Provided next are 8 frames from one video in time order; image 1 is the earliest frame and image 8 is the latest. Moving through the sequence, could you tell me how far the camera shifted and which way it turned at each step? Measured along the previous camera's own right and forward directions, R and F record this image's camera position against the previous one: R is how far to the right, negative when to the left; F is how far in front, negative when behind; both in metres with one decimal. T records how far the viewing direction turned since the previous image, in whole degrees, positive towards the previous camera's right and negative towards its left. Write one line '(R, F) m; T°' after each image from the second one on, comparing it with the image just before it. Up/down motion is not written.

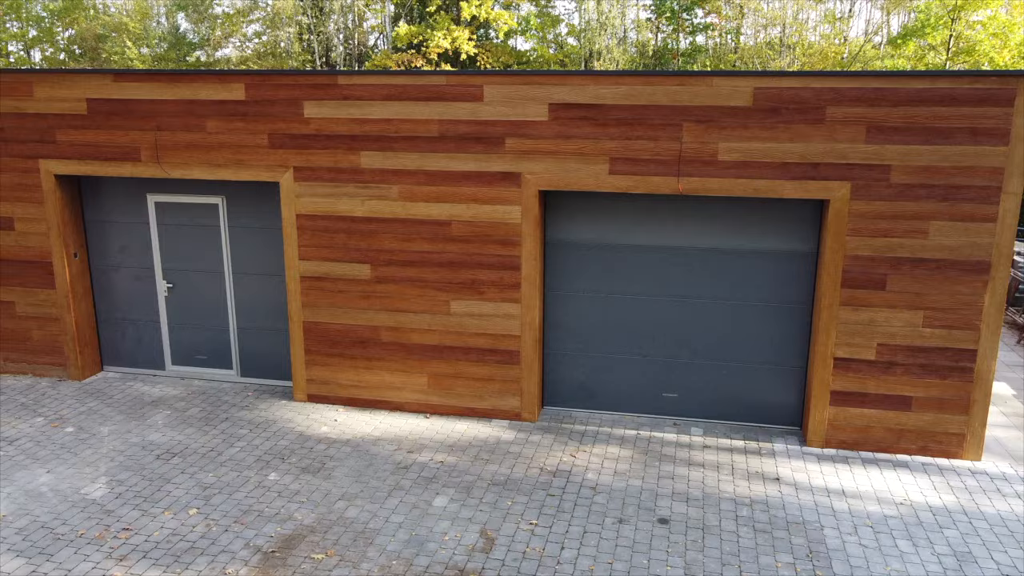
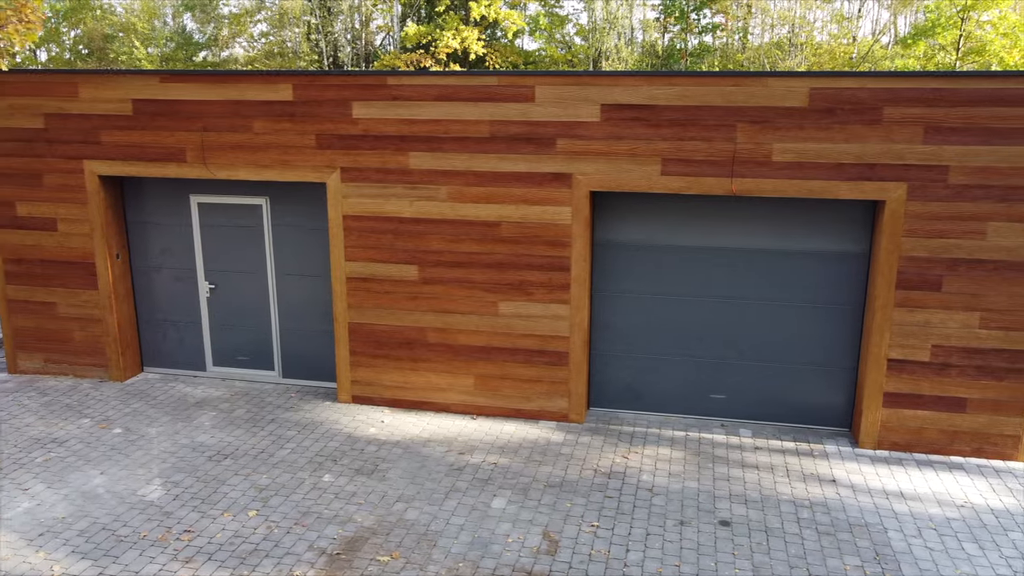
(-0.4, 0.0) m; 0°
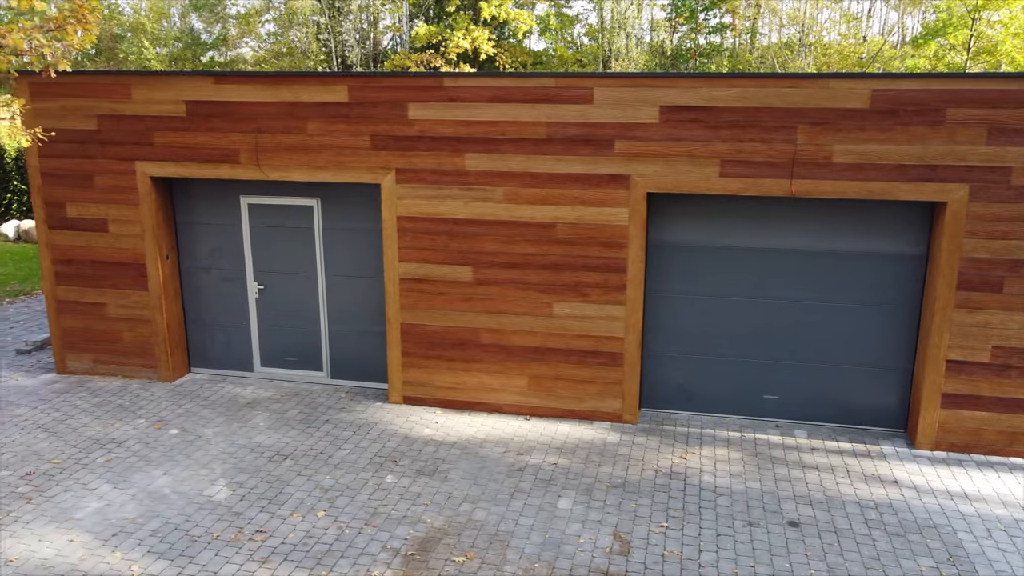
(-0.4, 0.0) m; 0°
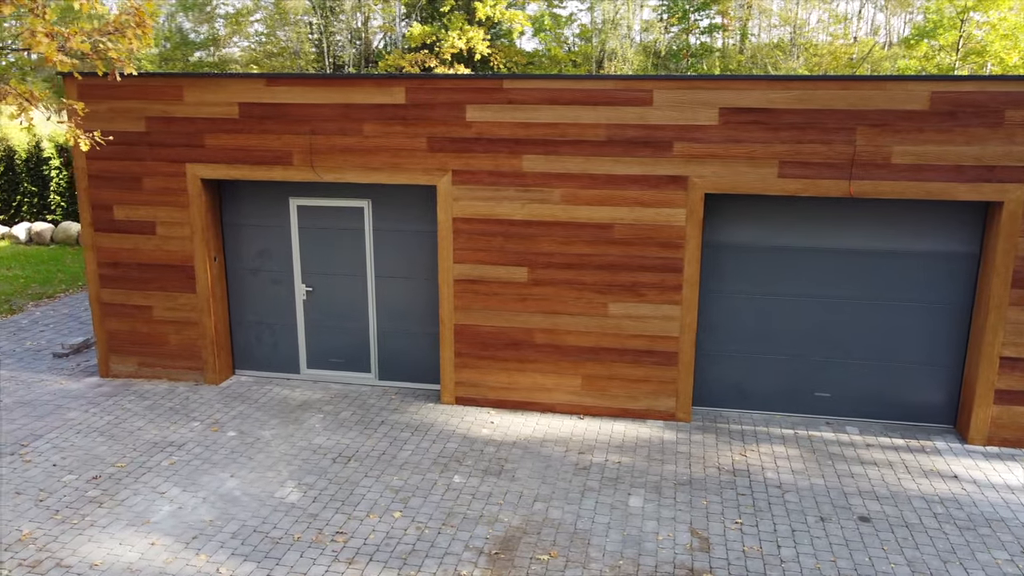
(-0.6, 0.0) m; +1°
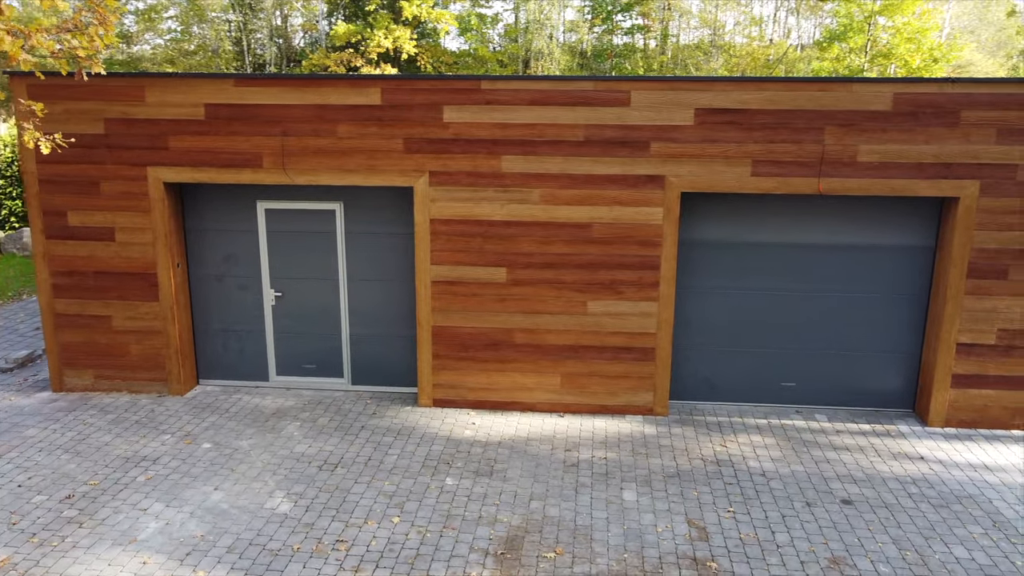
(-0.5, 0.0) m; +5°
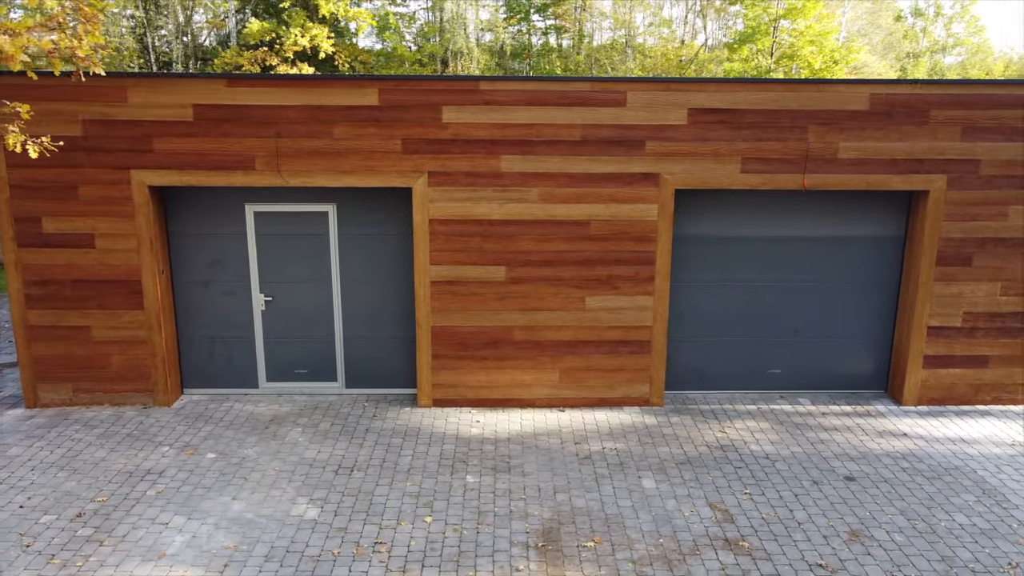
(-0.8, 0.0) m; +6°
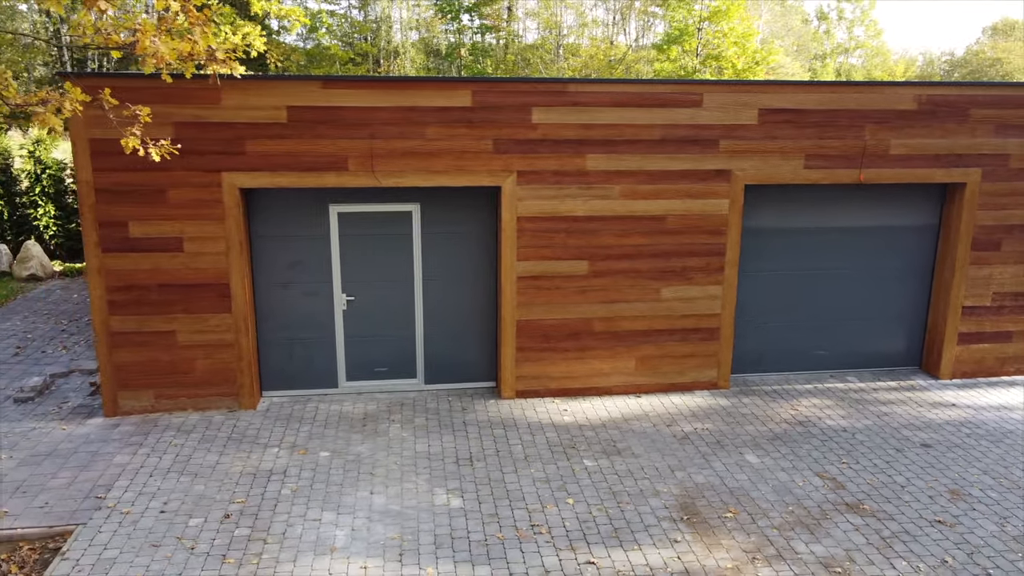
(-1.5, -0.2) m; +6°
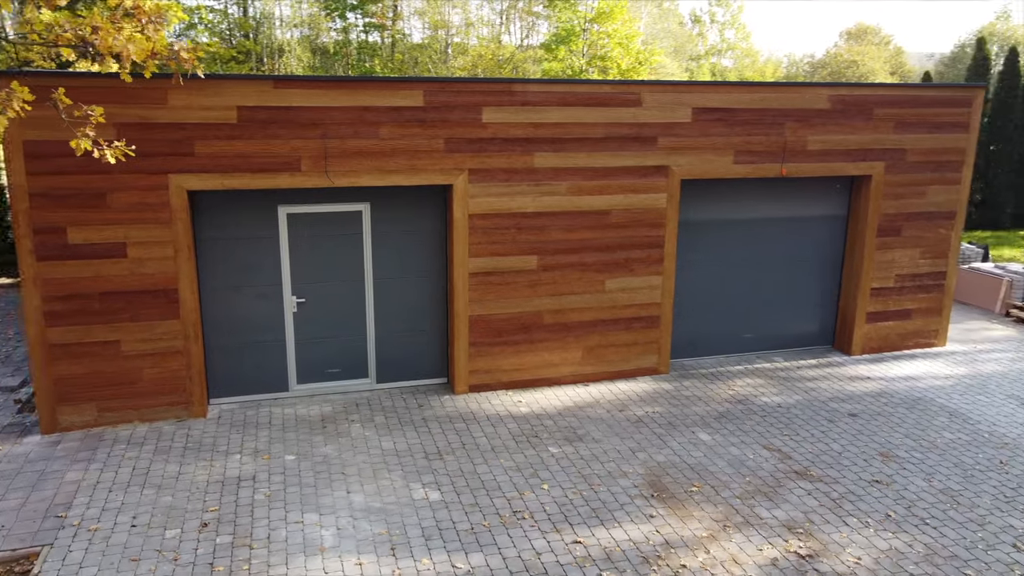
(-0.6, -0.1) m; +8°
